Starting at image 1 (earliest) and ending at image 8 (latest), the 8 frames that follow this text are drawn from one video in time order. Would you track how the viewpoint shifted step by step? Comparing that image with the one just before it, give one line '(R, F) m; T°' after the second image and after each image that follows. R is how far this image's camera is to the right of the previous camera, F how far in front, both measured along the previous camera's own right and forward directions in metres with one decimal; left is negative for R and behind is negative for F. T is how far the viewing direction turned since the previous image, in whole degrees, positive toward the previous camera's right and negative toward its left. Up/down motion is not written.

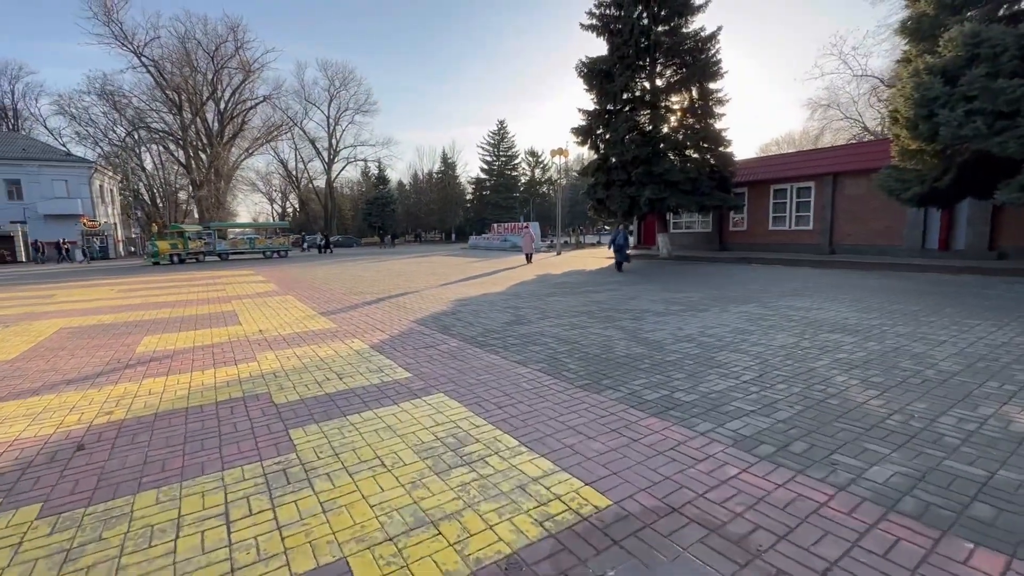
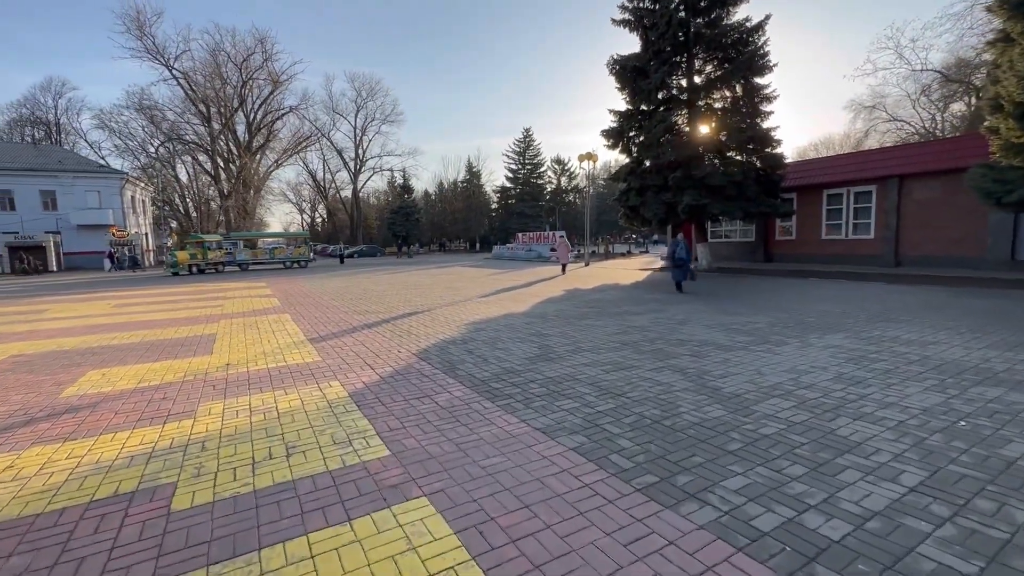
(0.0, +1.7) m; -3°
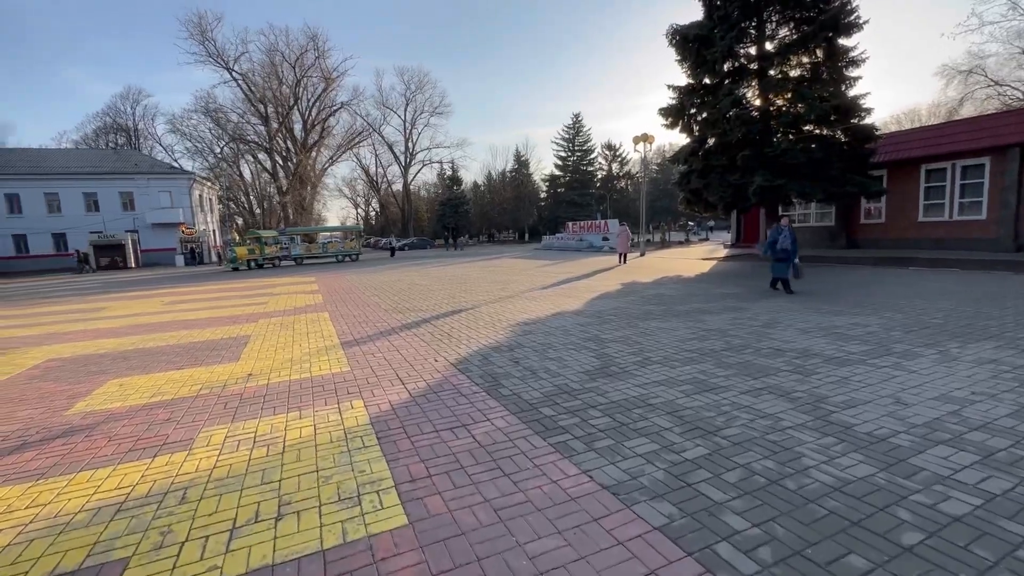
(0.0, +1.1) m; -6°
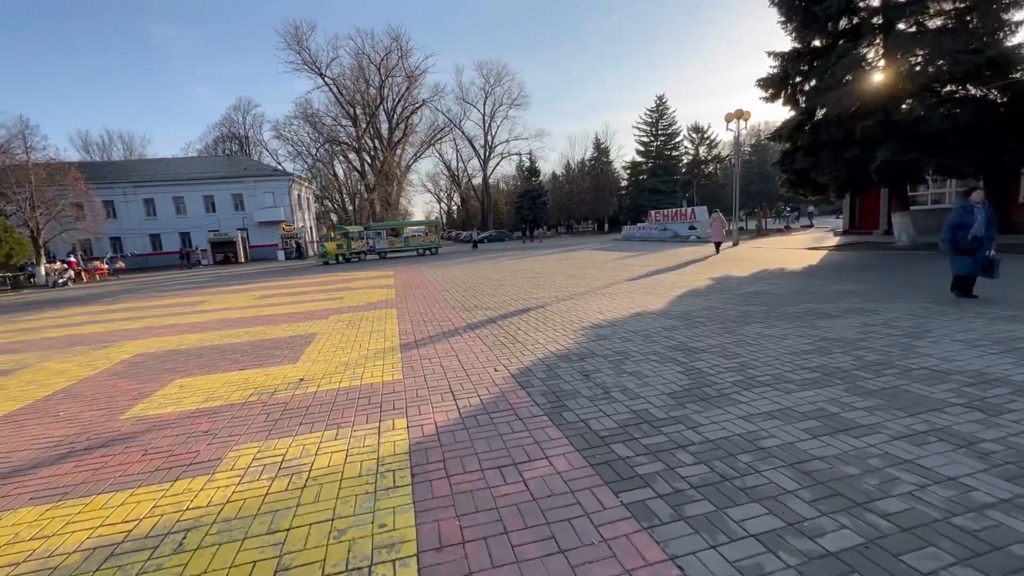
(+0.1, +0.8) m; -10°
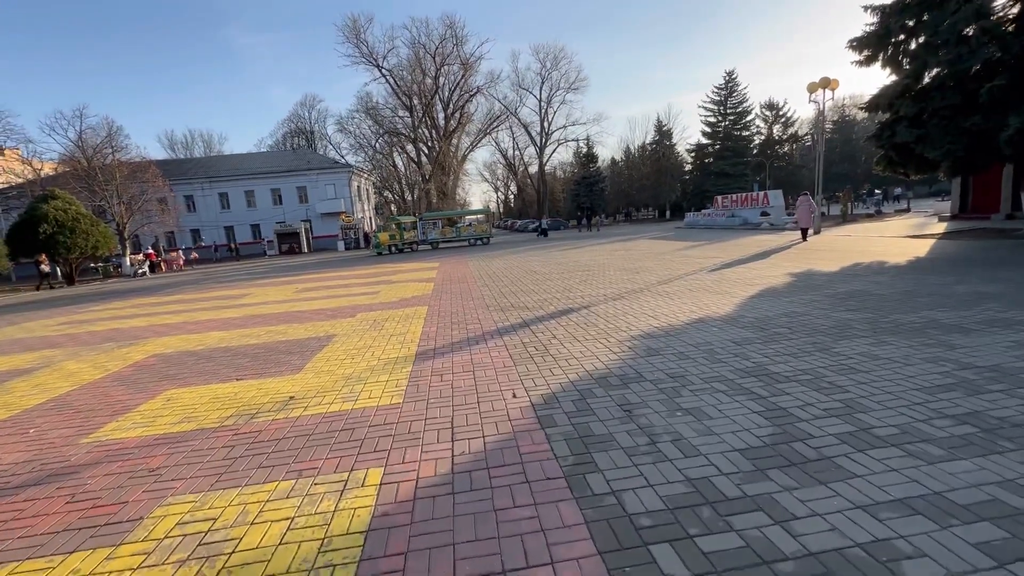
(+0.3, +1.1) m; -7°
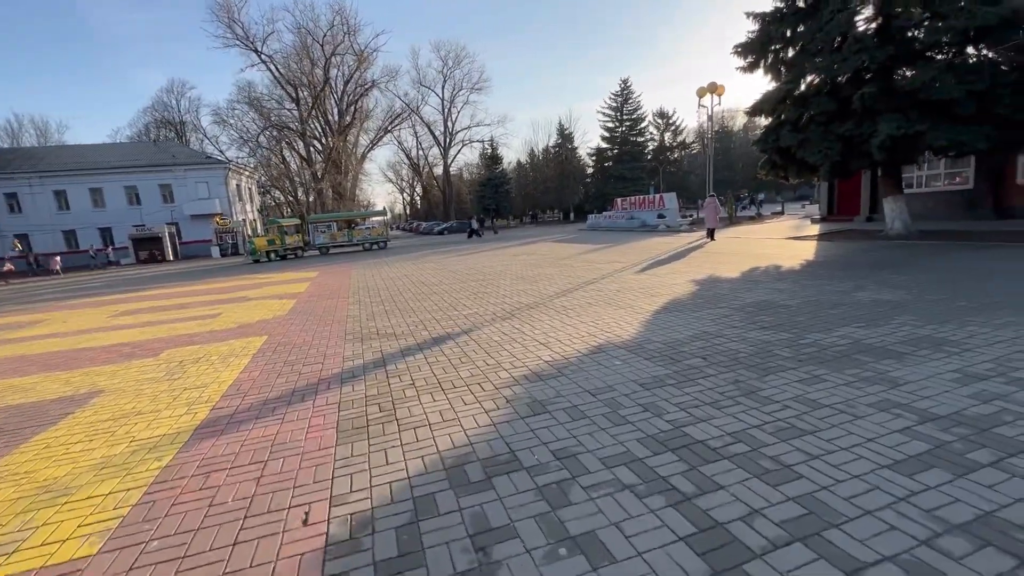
(+0.7, +1.6) m; +11°
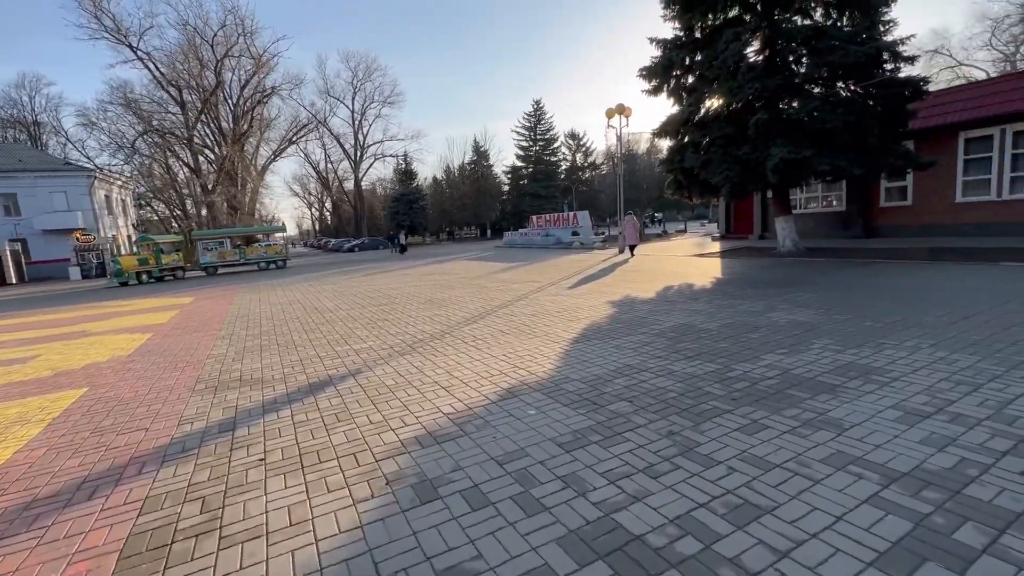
(+0.3, +0.9) m; +10°
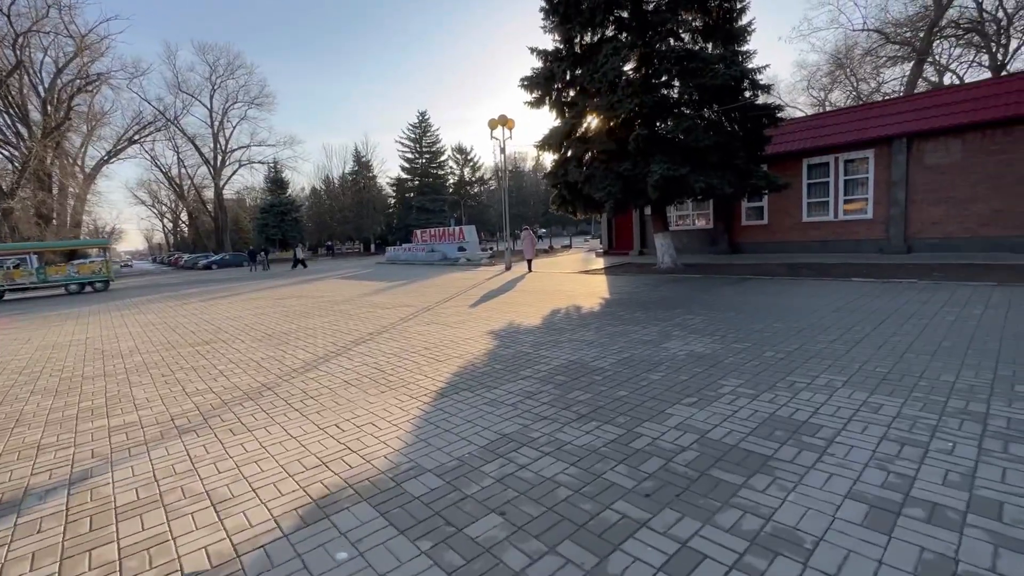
(+0.5, +1.5) m; +13°
